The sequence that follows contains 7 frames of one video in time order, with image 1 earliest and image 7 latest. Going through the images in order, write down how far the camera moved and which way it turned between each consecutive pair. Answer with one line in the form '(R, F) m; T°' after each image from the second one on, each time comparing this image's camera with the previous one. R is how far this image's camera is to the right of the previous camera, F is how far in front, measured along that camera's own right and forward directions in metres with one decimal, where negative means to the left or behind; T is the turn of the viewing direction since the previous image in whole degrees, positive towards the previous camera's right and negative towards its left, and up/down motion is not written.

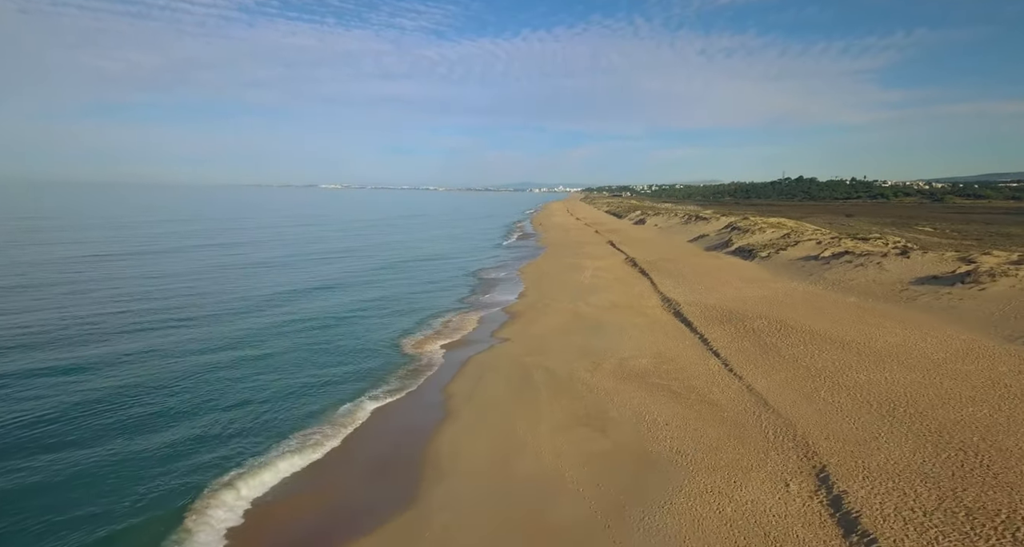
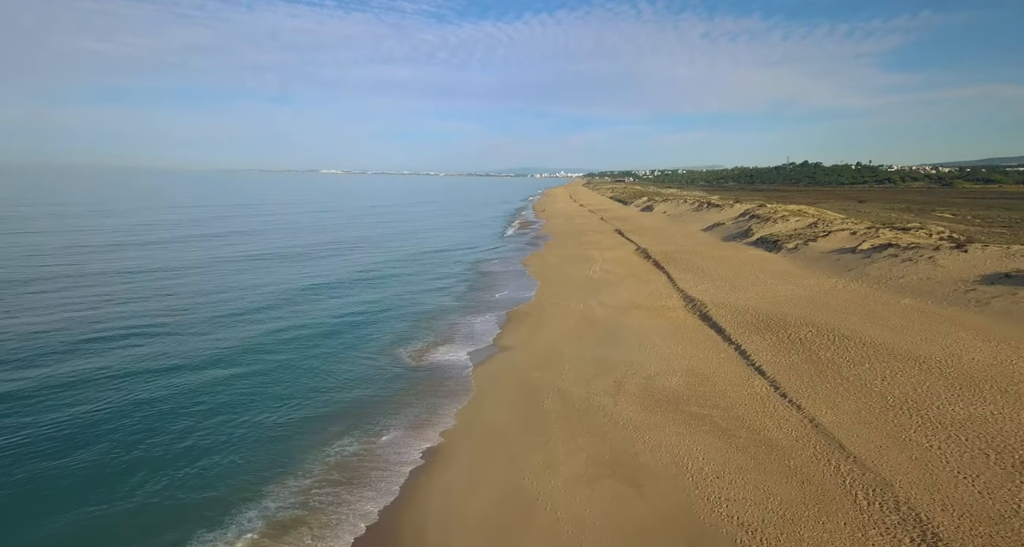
(-0.1, +2.2) m; 0°
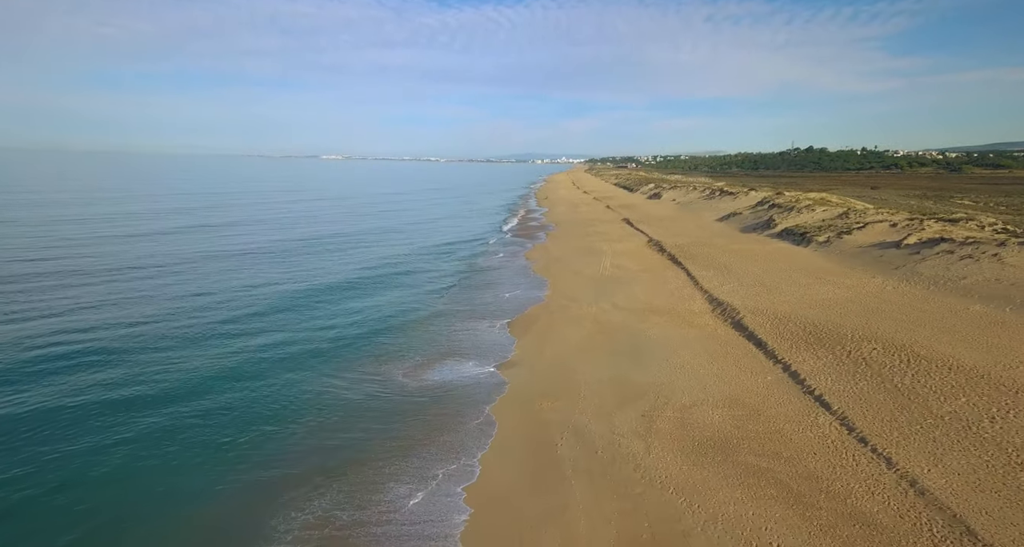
(-0.1, +2.2) m; 0°
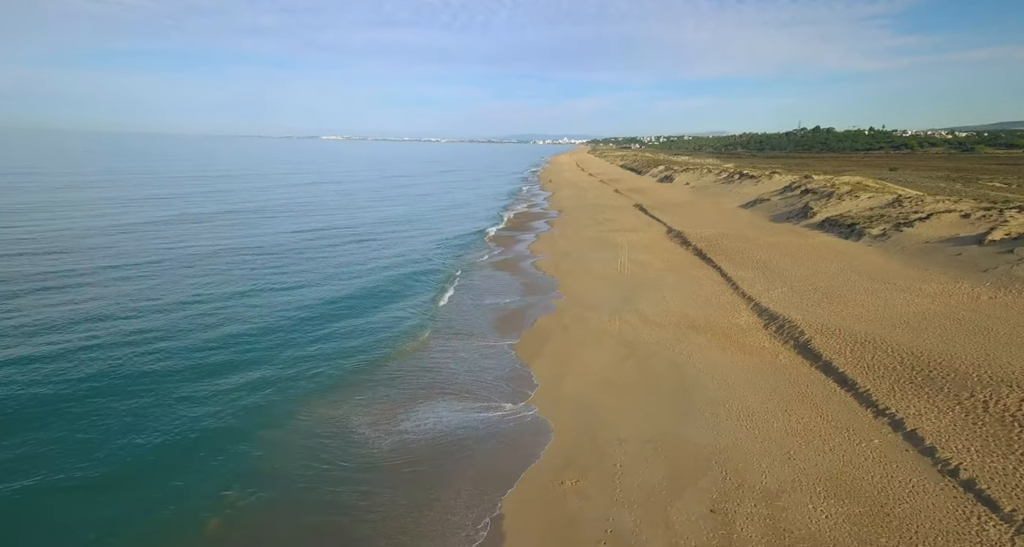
(-0.1, +3.0) m; 0°
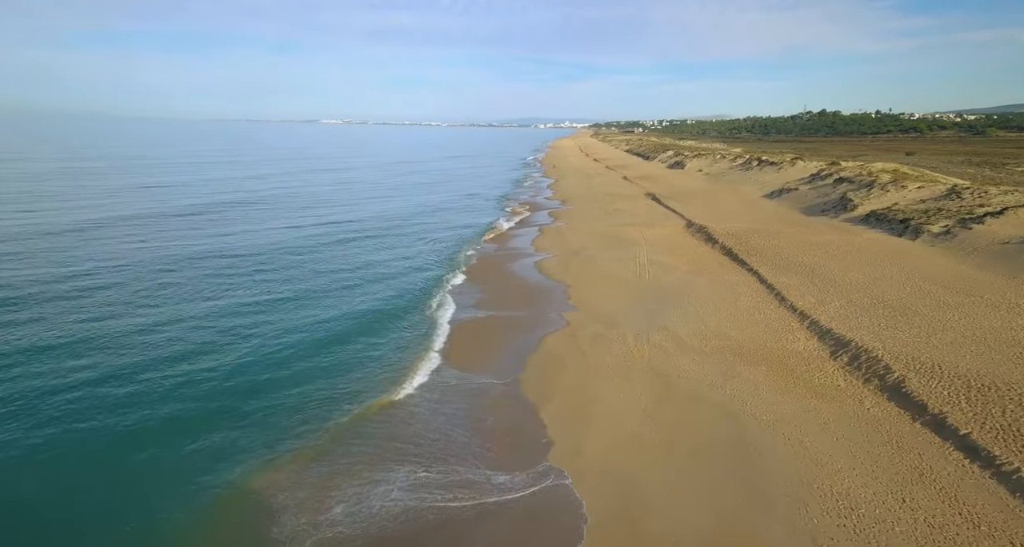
(-0.1, +2.6) m; 0°
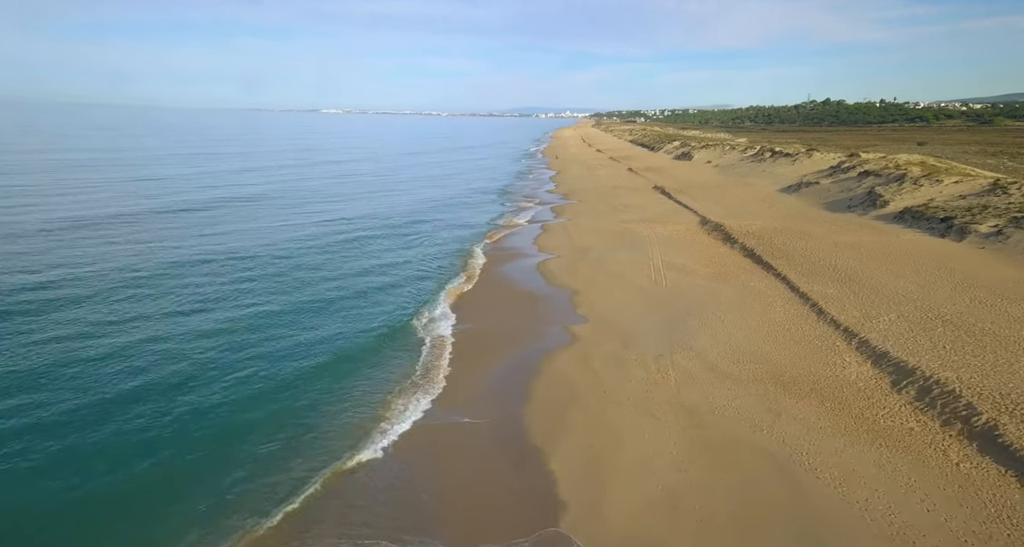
(-0.1, +1.6) m; 0°
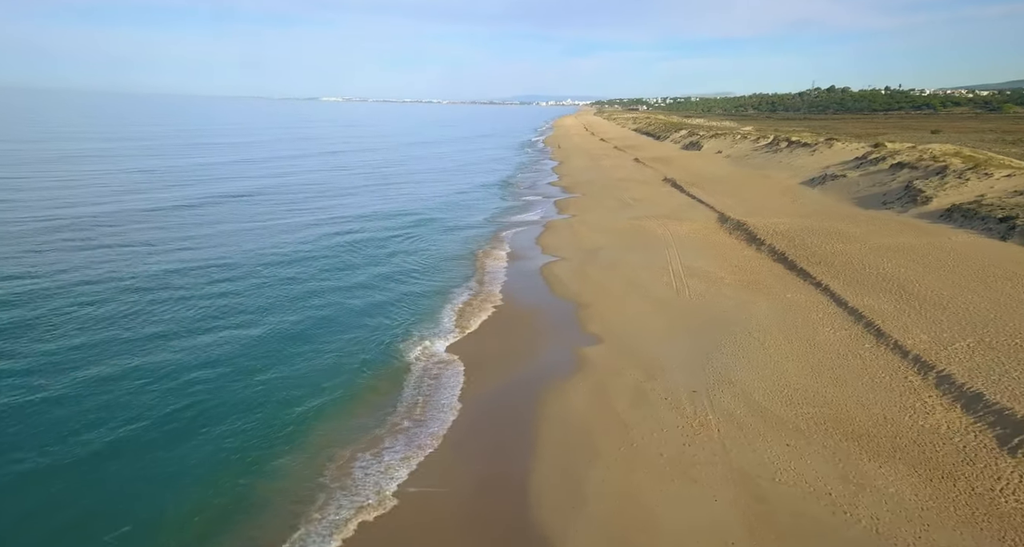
(-0.1, +1.9) m; 0°
